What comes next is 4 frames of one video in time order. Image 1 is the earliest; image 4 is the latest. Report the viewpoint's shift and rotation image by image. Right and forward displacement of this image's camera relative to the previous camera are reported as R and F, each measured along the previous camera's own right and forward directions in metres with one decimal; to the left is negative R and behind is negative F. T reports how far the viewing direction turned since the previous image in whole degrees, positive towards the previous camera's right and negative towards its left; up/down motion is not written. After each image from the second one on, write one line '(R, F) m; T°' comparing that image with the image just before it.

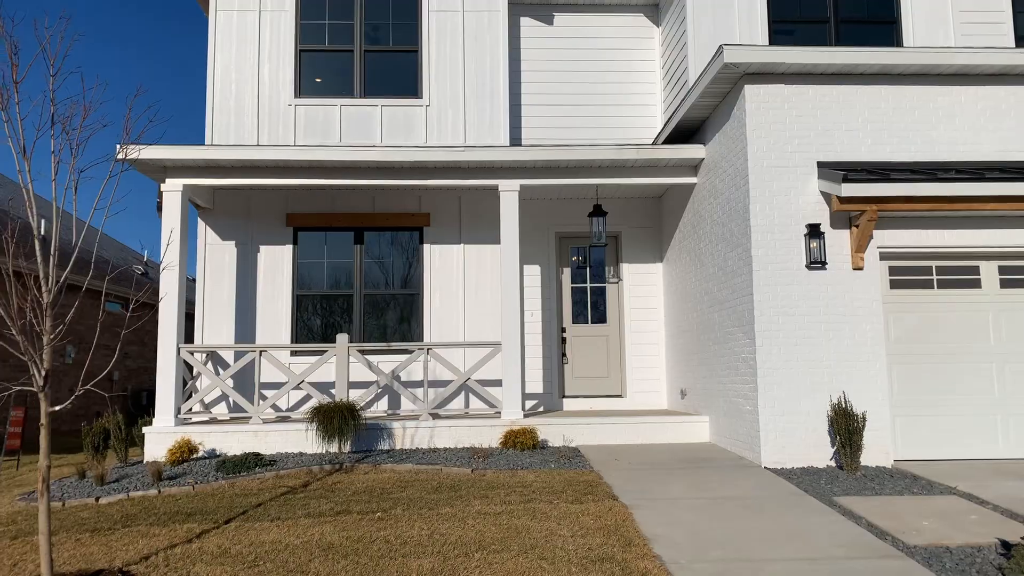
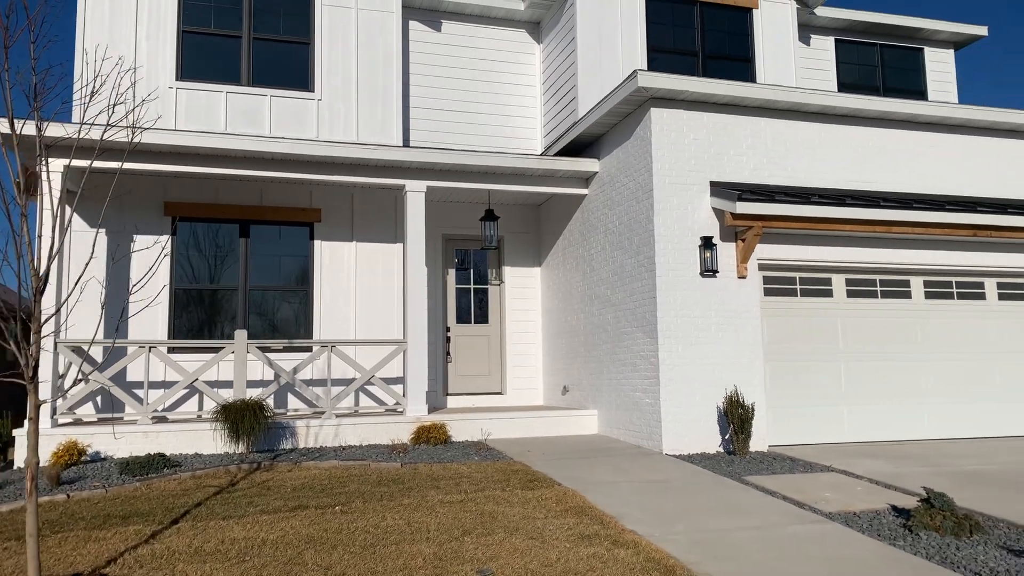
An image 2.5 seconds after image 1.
(-1.1, -0.2) m; +14°
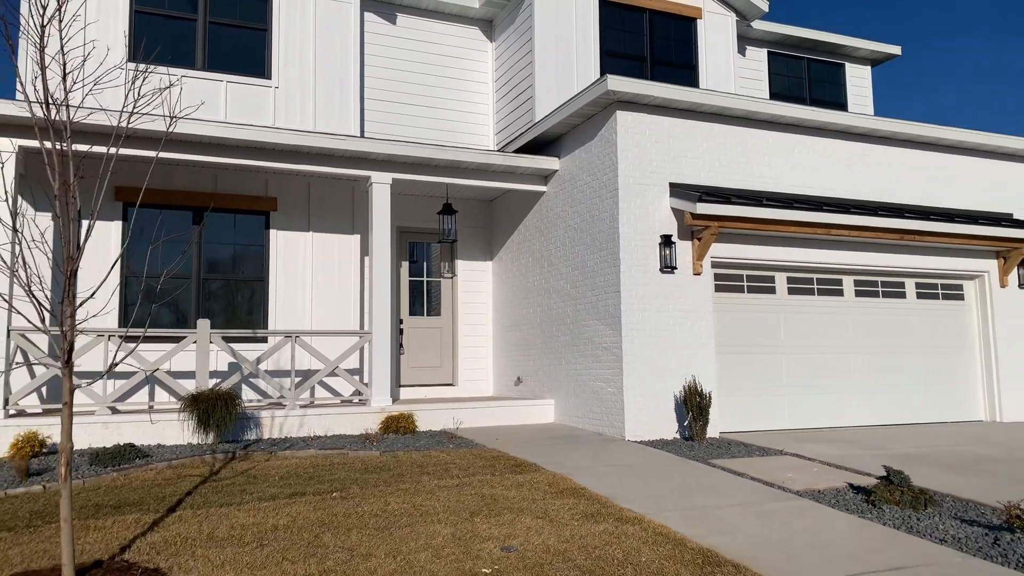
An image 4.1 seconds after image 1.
(-0.6, -0.2) m; +6°
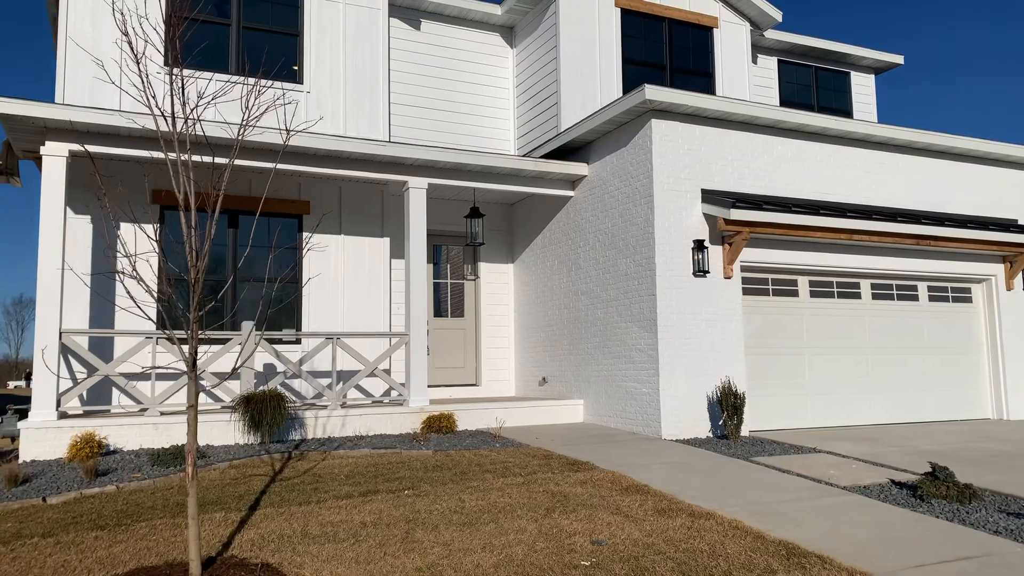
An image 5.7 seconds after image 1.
(-0.6, -0.2) m; +1°
